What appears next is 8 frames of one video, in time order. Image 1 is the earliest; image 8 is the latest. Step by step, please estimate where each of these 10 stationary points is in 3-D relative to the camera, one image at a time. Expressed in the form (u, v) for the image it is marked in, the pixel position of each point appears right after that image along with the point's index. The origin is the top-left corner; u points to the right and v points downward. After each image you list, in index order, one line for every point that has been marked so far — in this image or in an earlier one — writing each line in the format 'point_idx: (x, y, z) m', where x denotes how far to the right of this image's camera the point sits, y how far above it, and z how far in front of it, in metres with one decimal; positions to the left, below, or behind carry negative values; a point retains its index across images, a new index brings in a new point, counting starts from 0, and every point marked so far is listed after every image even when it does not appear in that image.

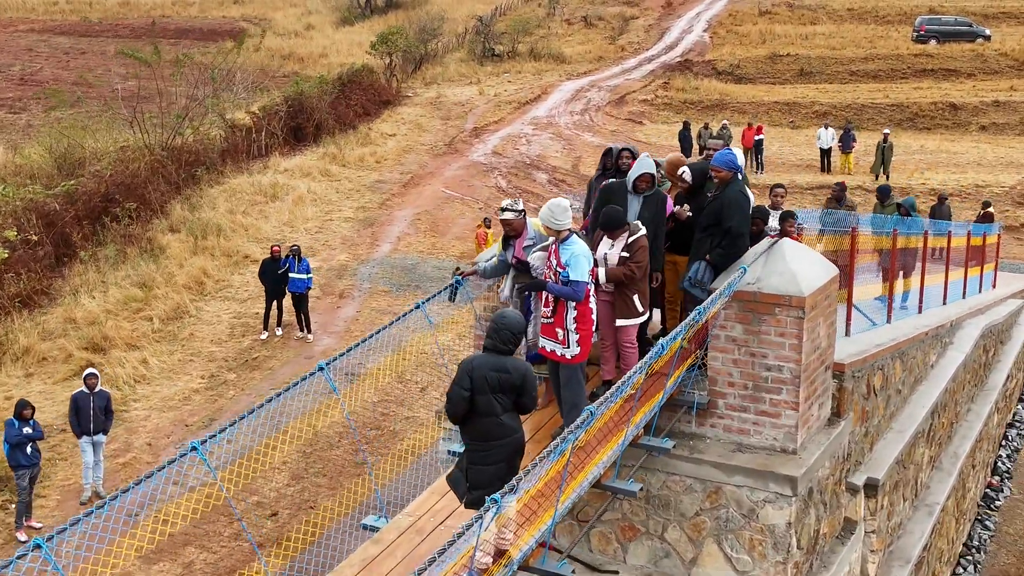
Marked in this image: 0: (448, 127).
0: (-1.7, +4.2, +19.0) m
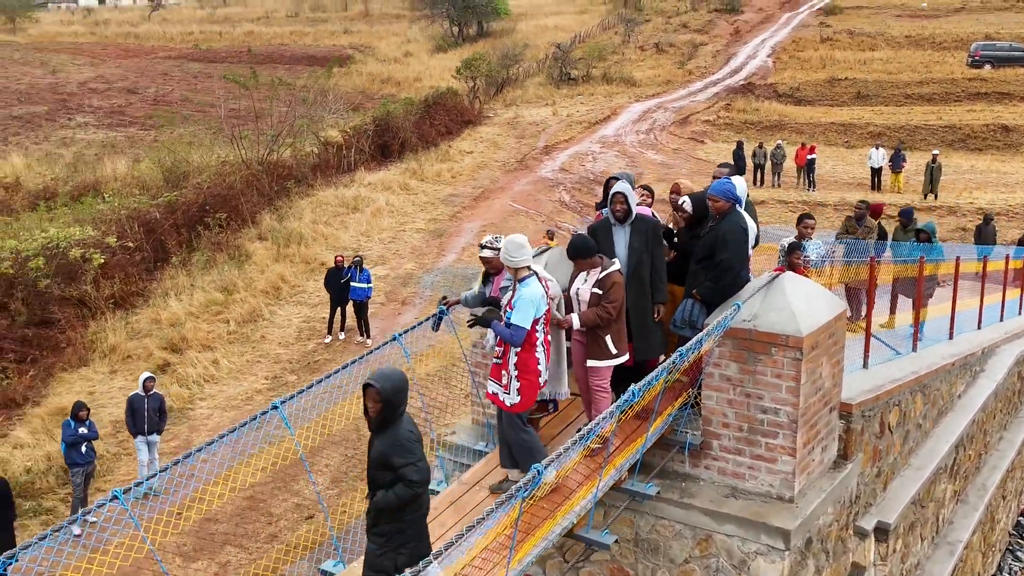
0: (+0.3, +3.9, +19.4) m
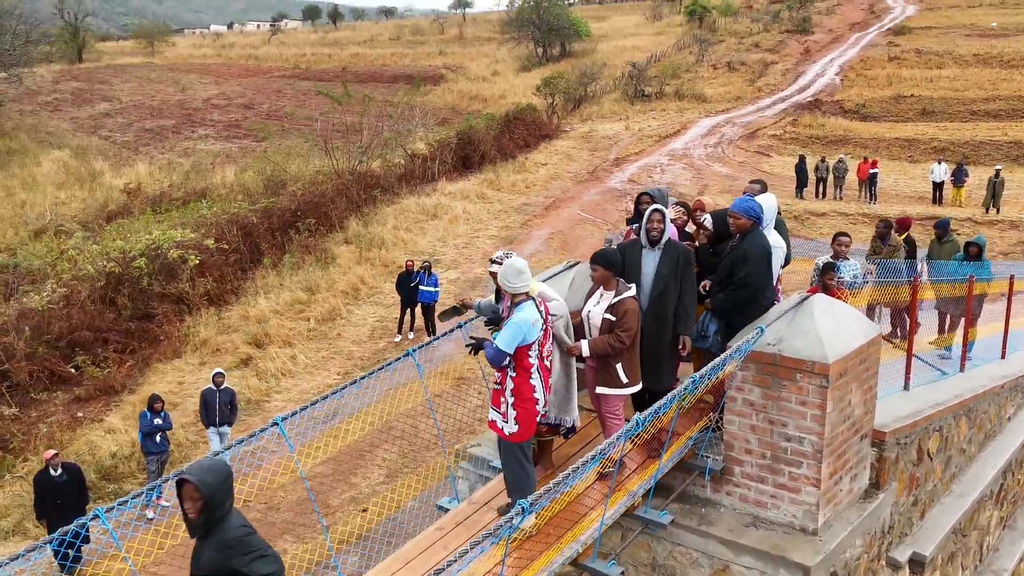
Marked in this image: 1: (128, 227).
0: (+2.3, +3.7, +20.1) m
1: (-6.2, +0.6, +11.1) m
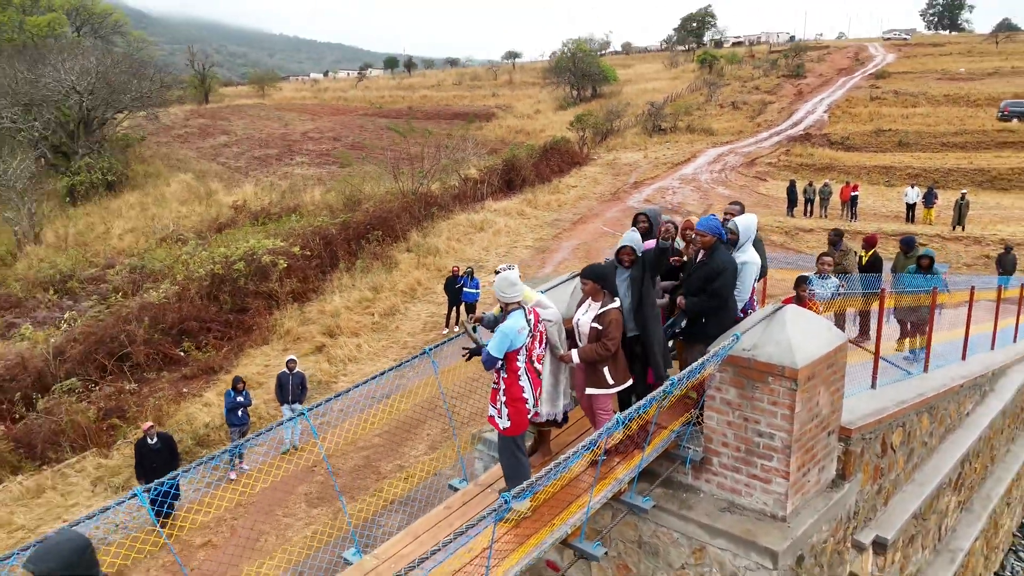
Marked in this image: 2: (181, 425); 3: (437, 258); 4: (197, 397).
0: (+3.4, +3.5, +23.7) m
1: (-5.7, +1.1, +15.1) m
2: (-3.7, -1.5, +8.1) m
3: (-1.5, +0.6, +14.3) m
4: (-3.9, -1.4, +9.0) m
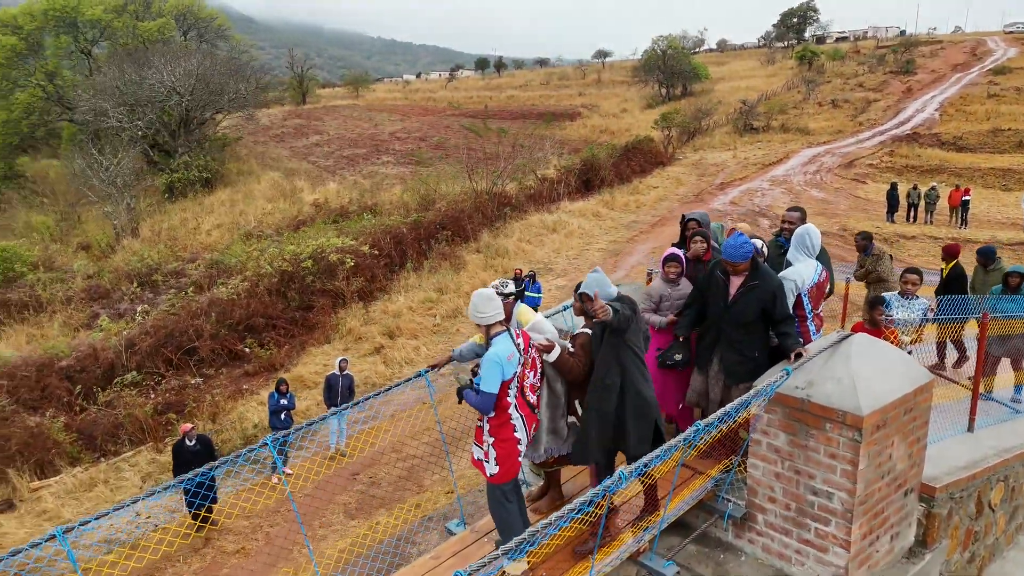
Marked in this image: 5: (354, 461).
0: (+5.9, +3.3, +22.7) m
1: (-4.2, +1.1, +15.3) m
2: (-3.1, -1.5, +8.1) m
3: (-0.1, +0.6, +13.9) m
4: (-3.2, -1.3, +9.0) m
5: (-1.6, -1.7, +7.3) m
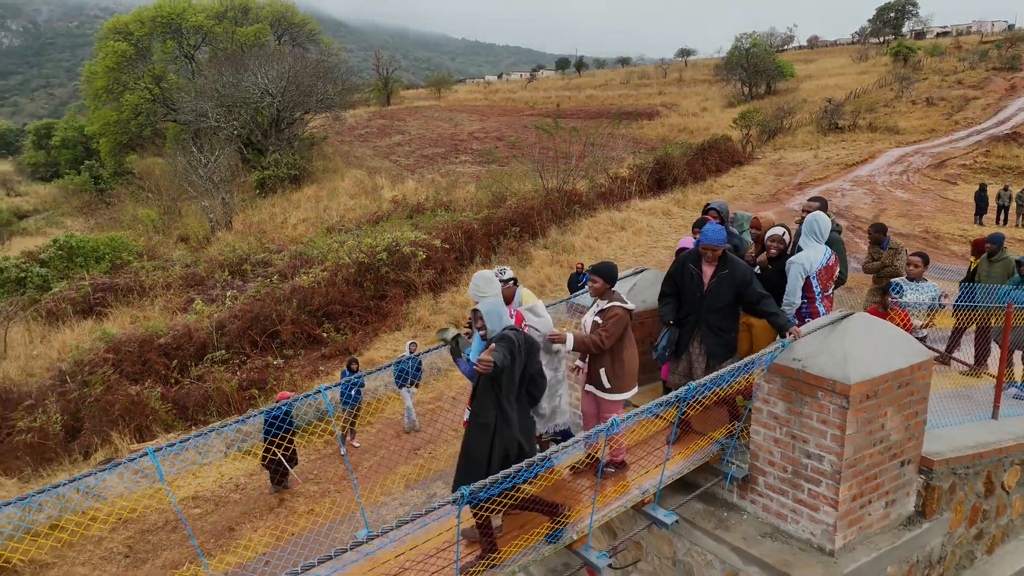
0: (+8.2, +3.3, +22.3) m
1: (-2.7, +1.3, +16.0) m
2: (-2.4, -1.3, +8.7) m
3: (+1.2, +0.6, +14.2) m
4: (-2.4, -1.2, +9.6) m
5: (-1.0, -1.6, +7.7) m
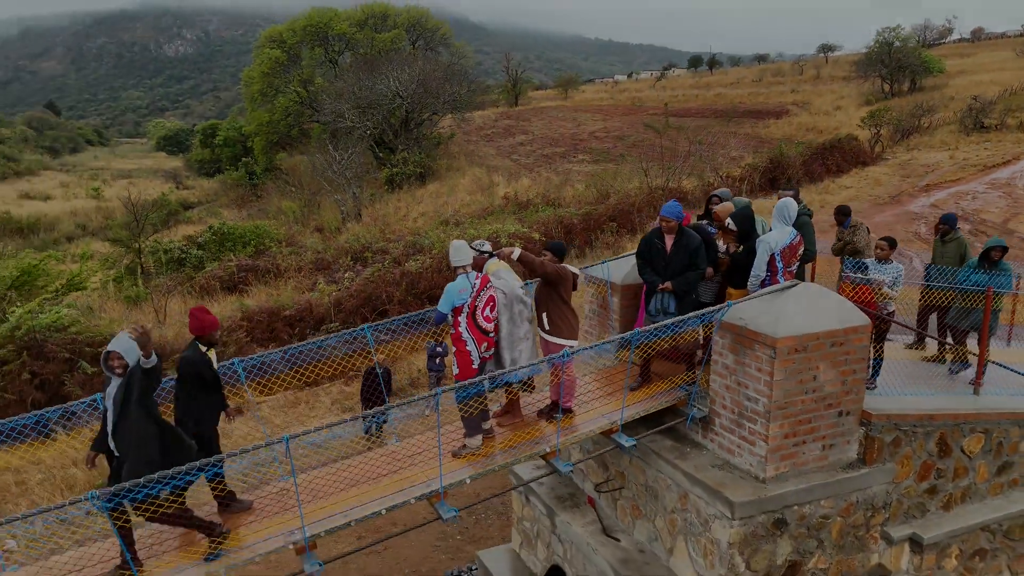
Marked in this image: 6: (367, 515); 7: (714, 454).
0: (+11.5, +3.1, +21.3) m
1: (-0.4, +1.6, +17.0) m
2: (-1.5, -1.1, +9.8) m
3: (+3.1, +0.7, +14.6) m
4: (-1.3, -0.9, +10.7) m
5: (-0.2, -1.4, +8.6) m
6: (-0.7, -1.0, +3.3) m
7: (+1.0, -0.8, +3.6) m
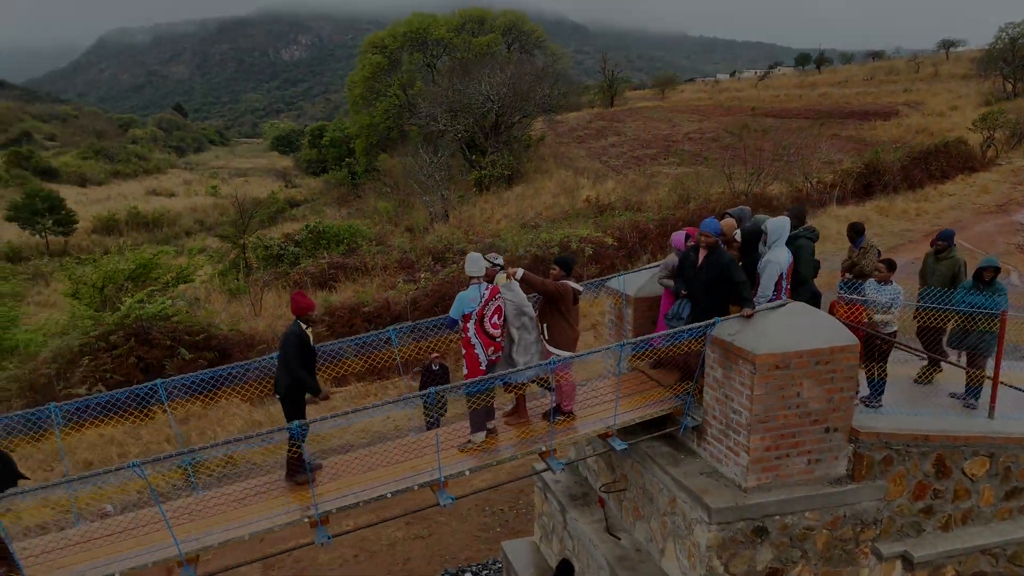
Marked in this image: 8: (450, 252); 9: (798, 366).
0: (+13.8, +2.7, +20.0) m
1: (+1.5, +1.5, +17.2) m
2: (-0.6, -1.1, +10.2) m
3: (+4.6, +0.6, +14.4) m
4: (-0.3, -0.9, +11.1) m
5: (+0.4, -1.5, +8.9) m
6: (-0.7, -1.1, +3.7) m
7: (+1.0, -0.9, +3.8) m
8: (-1.5, +0.9, +17.3) m
9: (+1.4, -0.4, +3.4) m
